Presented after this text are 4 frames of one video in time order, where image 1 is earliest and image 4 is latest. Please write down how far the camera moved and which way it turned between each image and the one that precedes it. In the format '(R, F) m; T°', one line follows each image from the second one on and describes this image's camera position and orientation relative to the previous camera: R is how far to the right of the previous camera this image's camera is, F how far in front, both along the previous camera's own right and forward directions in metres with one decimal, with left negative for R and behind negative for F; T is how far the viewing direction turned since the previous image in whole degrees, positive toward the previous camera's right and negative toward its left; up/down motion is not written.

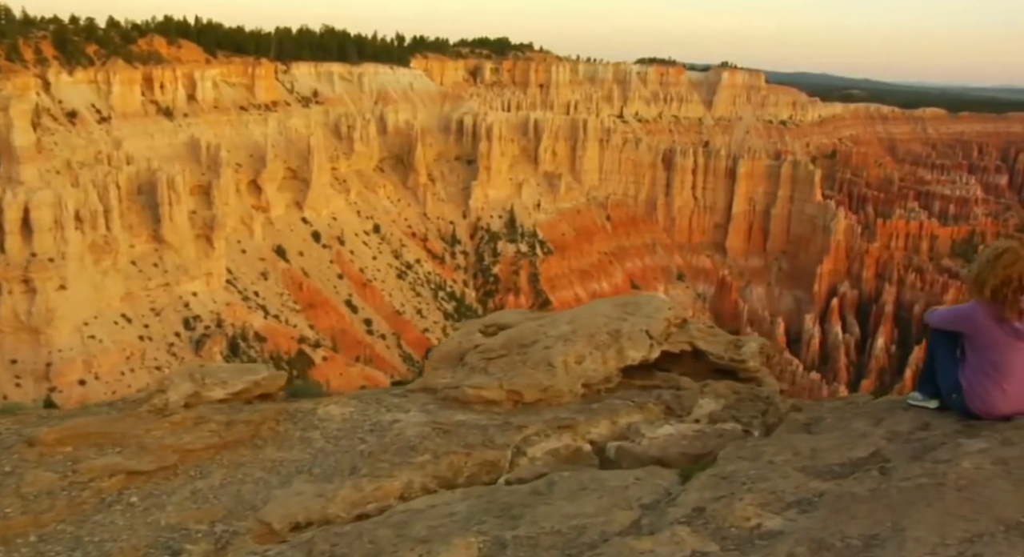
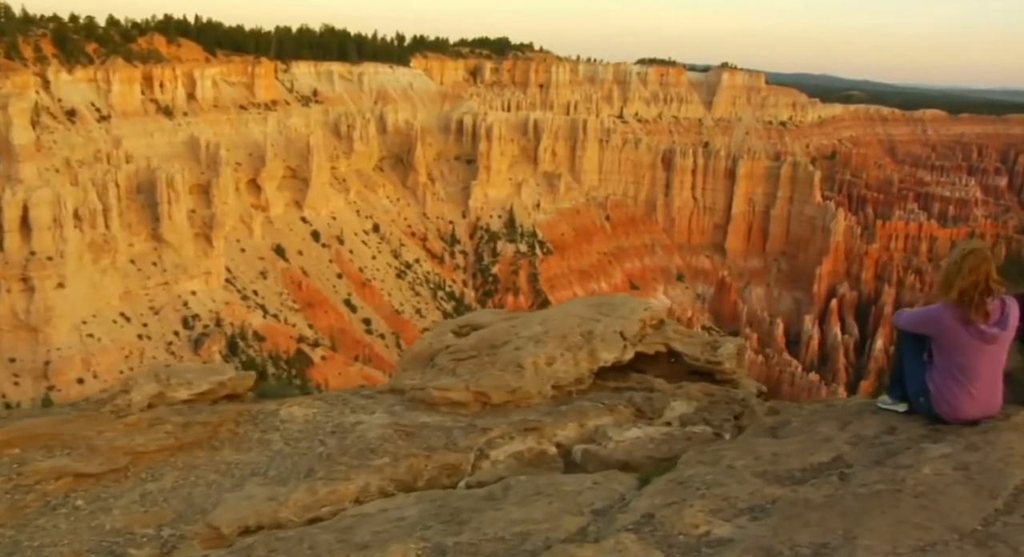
(+0.3, +0.1) m; 0°
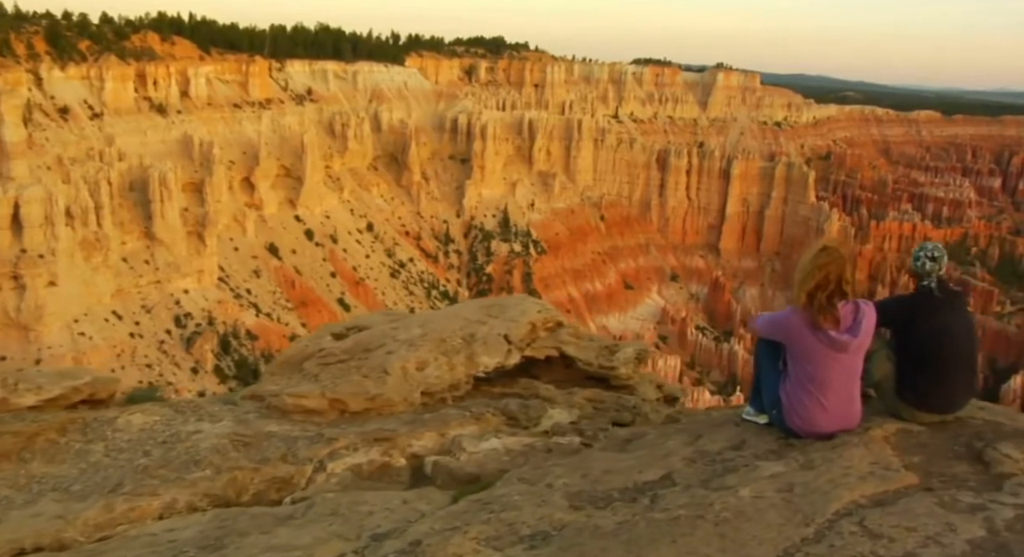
(+1.2, +0.4) m; 0°
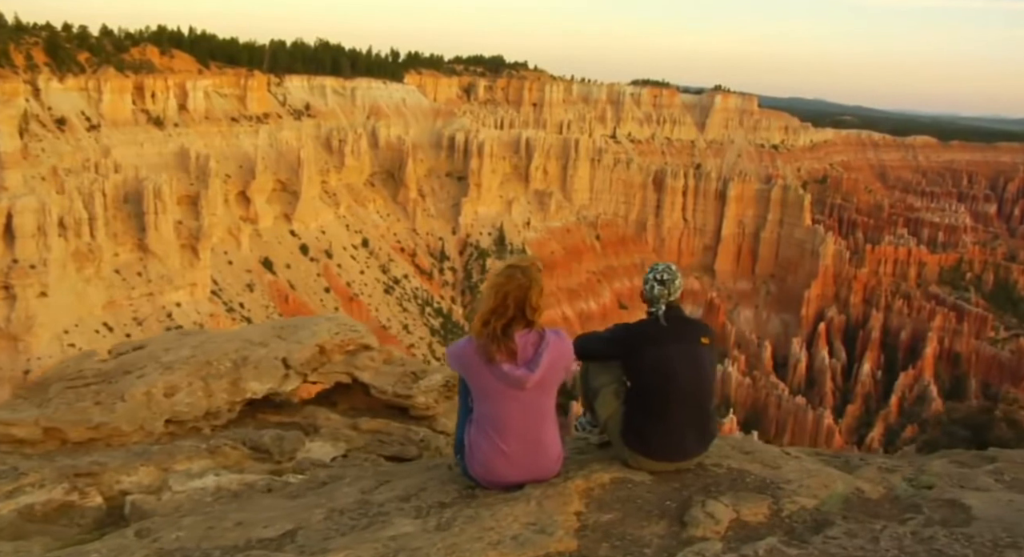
(+2.0, +0.7) m; 0°
